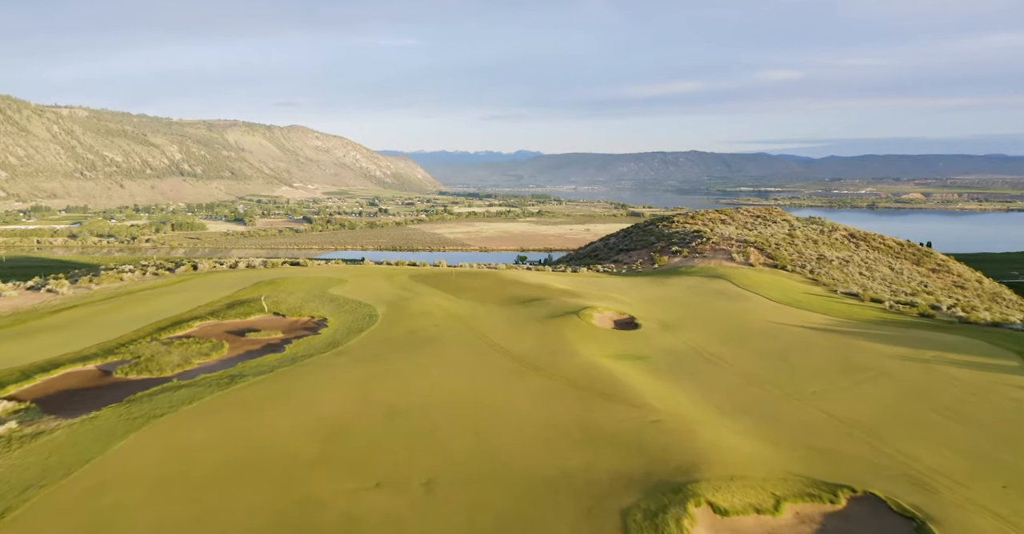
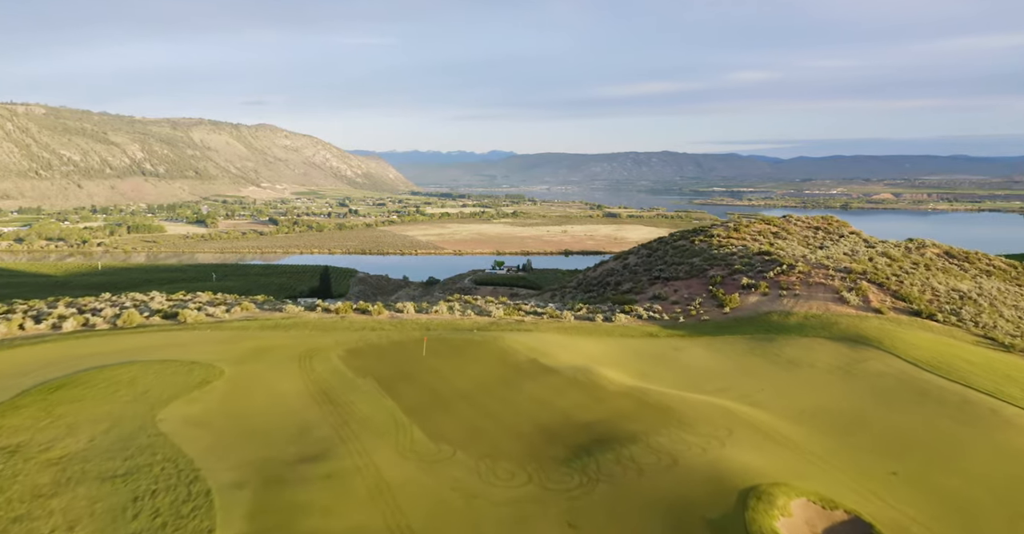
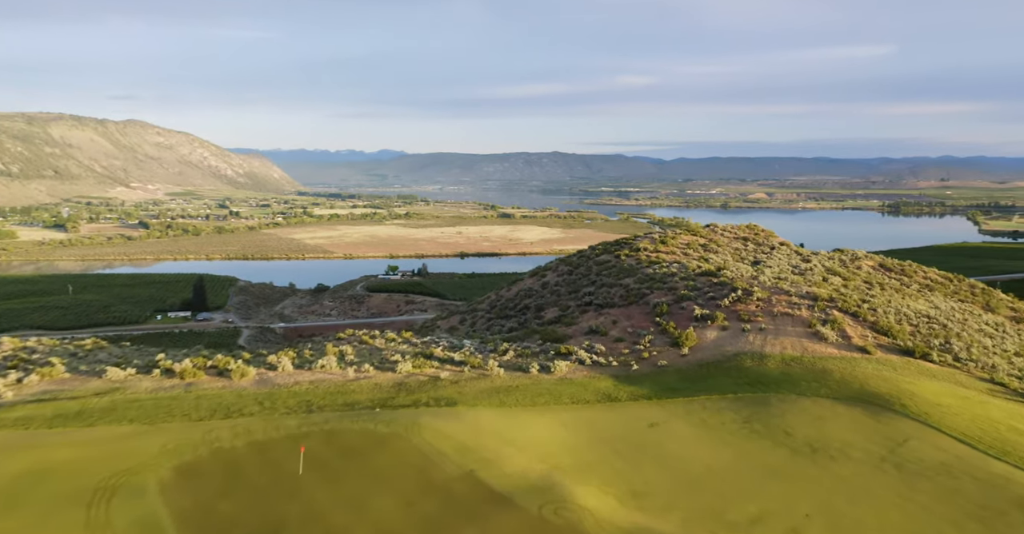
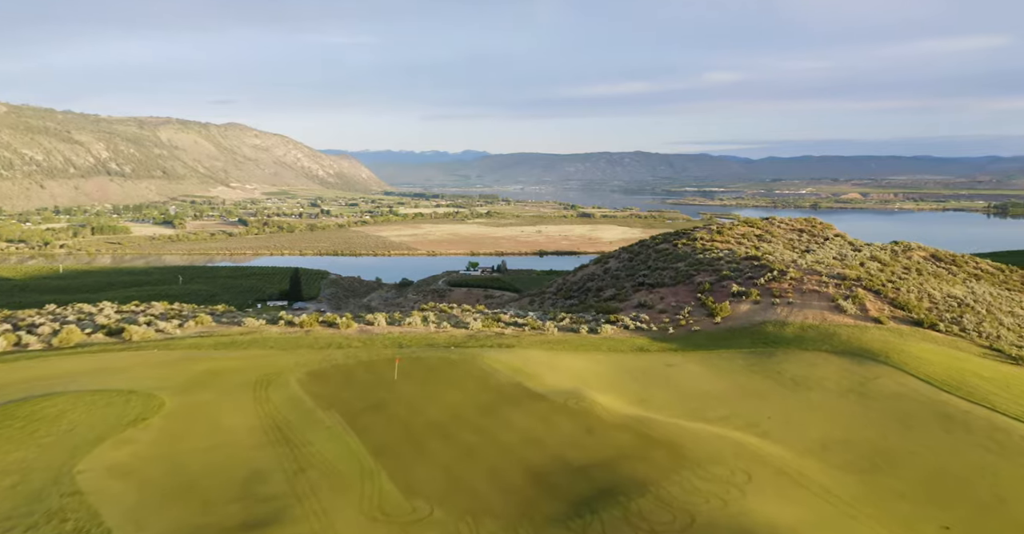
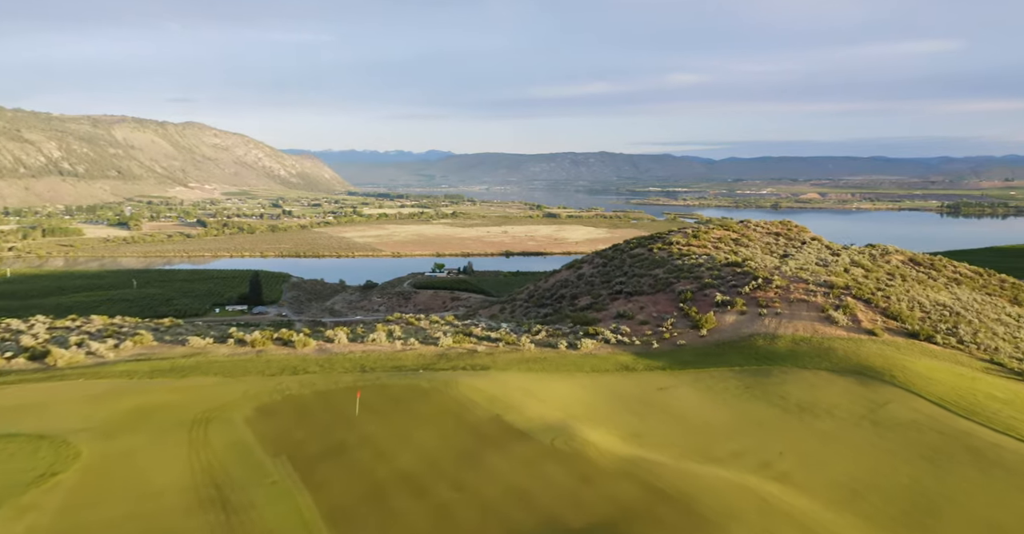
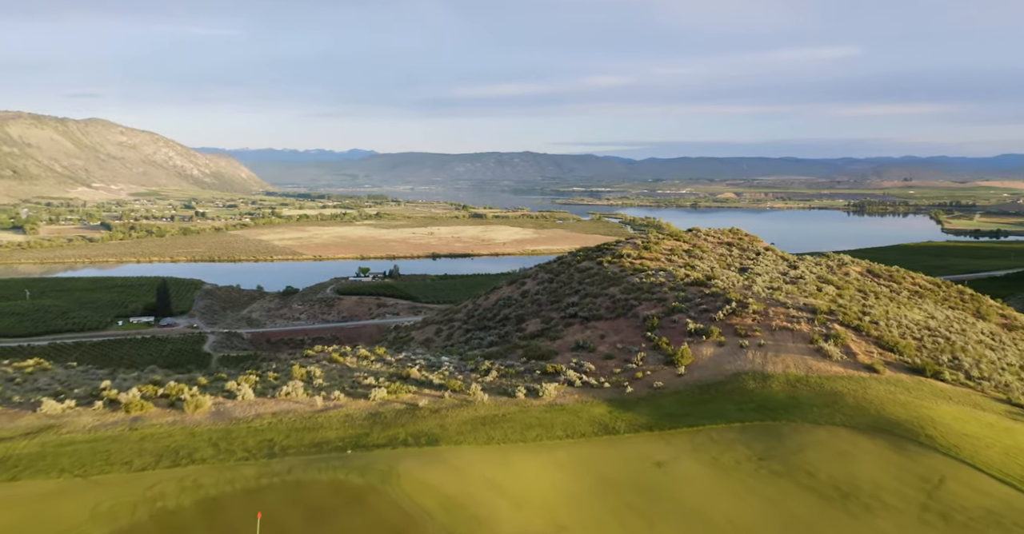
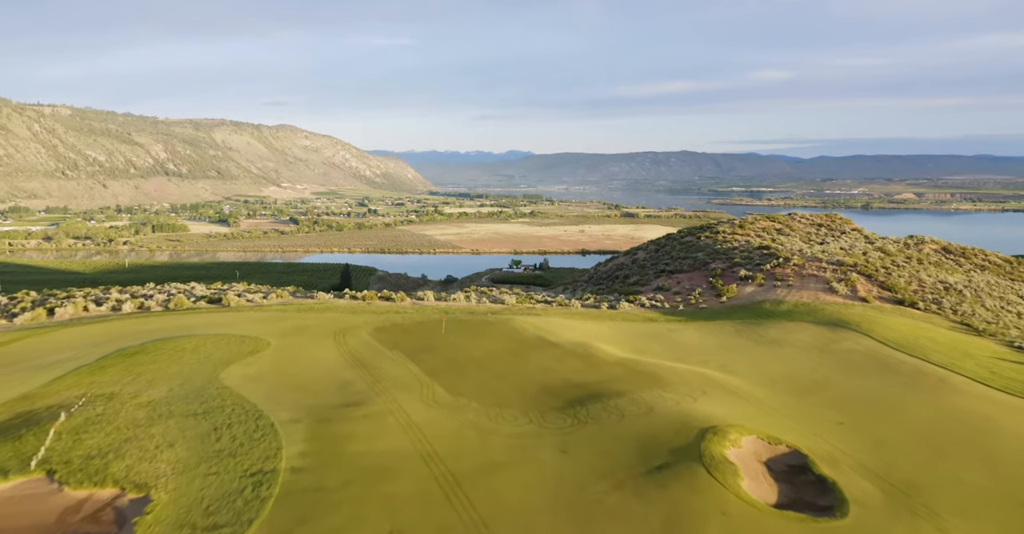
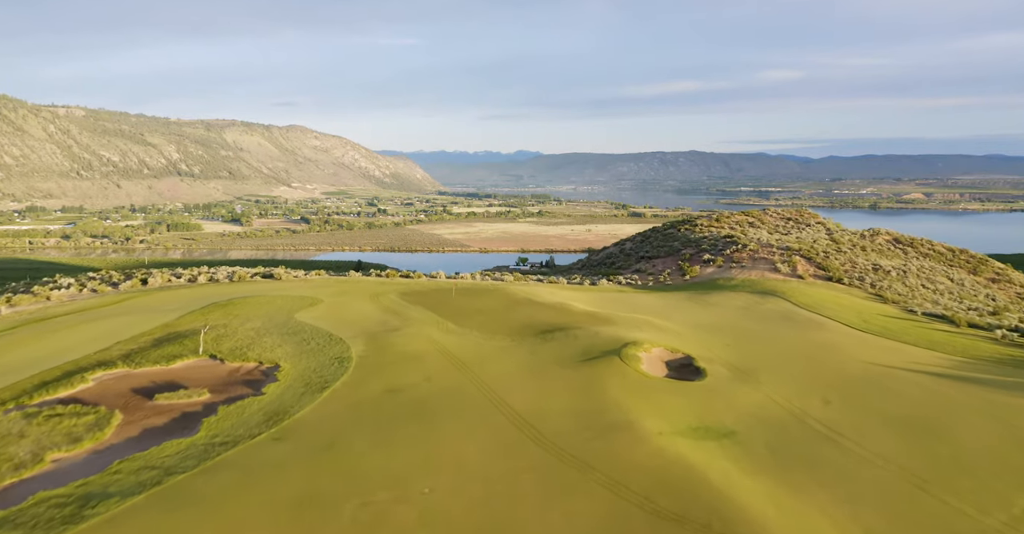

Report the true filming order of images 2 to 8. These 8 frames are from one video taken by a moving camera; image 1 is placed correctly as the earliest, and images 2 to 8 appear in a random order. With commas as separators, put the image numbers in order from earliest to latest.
8, 7, 2, 4, 5, 3, 6
